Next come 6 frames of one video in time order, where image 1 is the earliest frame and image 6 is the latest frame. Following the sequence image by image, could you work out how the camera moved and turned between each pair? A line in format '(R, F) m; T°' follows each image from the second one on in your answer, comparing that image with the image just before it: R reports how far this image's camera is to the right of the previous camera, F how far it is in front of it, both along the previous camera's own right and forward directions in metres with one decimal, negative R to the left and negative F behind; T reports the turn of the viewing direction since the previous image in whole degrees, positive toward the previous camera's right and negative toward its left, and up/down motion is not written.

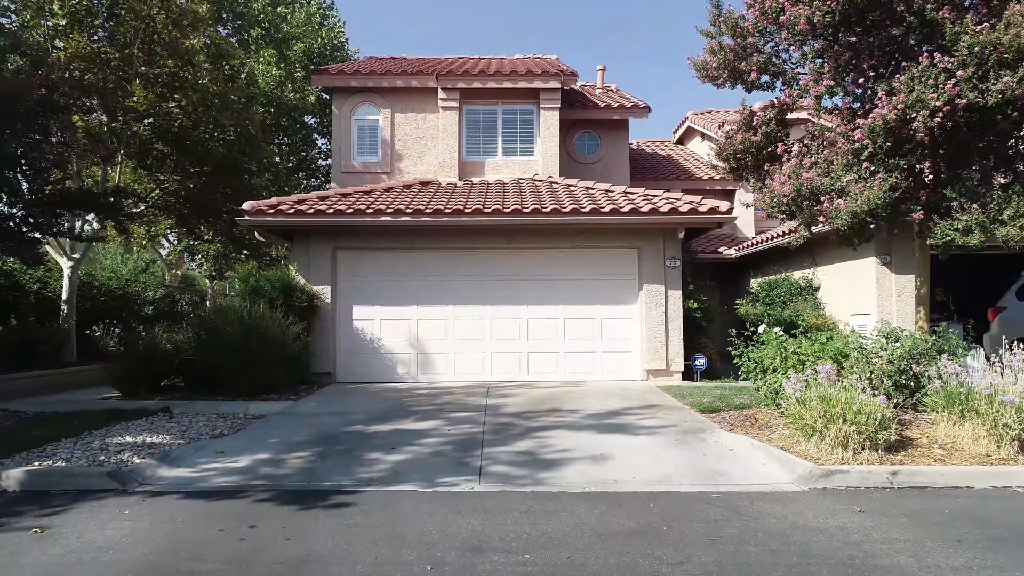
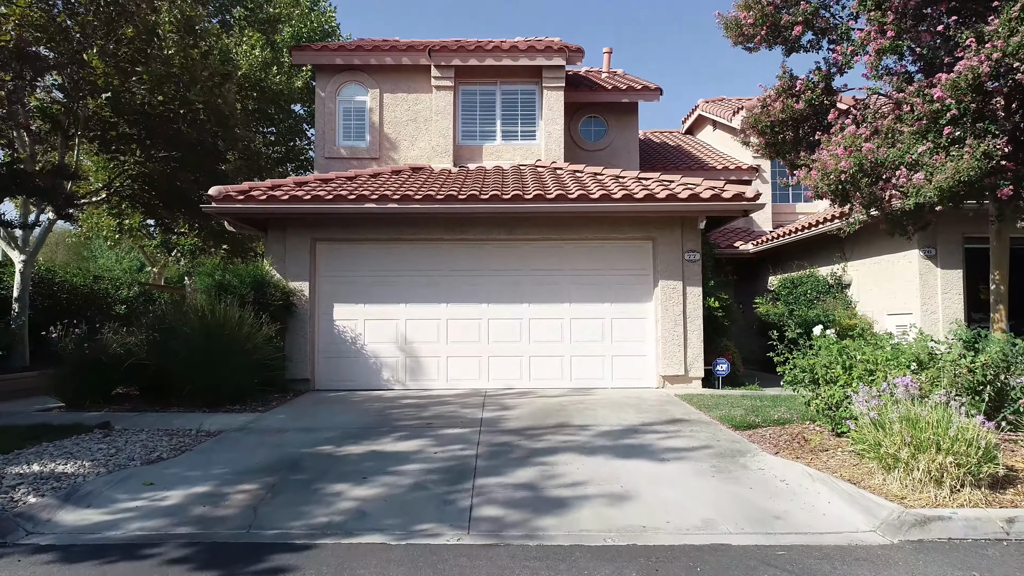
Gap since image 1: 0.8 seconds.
(0.0, +1.3) m; 0°
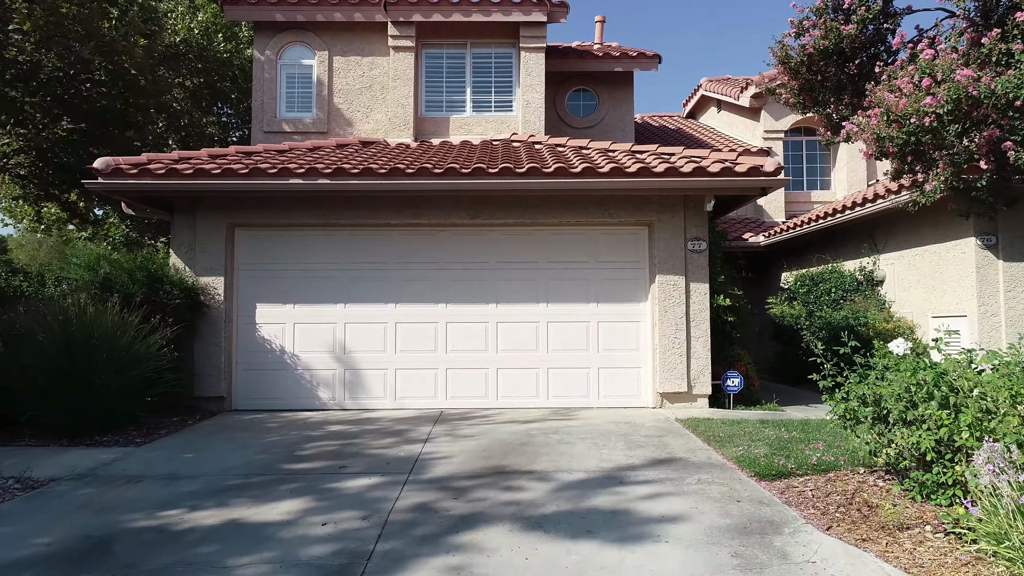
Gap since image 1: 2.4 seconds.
(+0.6, +2.1) m; 0°
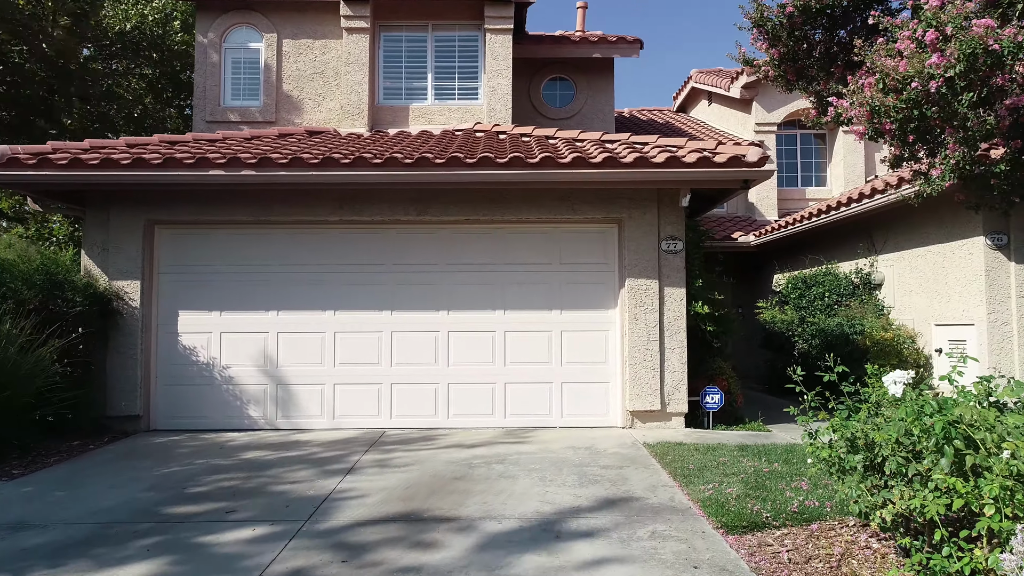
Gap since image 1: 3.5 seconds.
(+0.7, +1.0) m; 0°
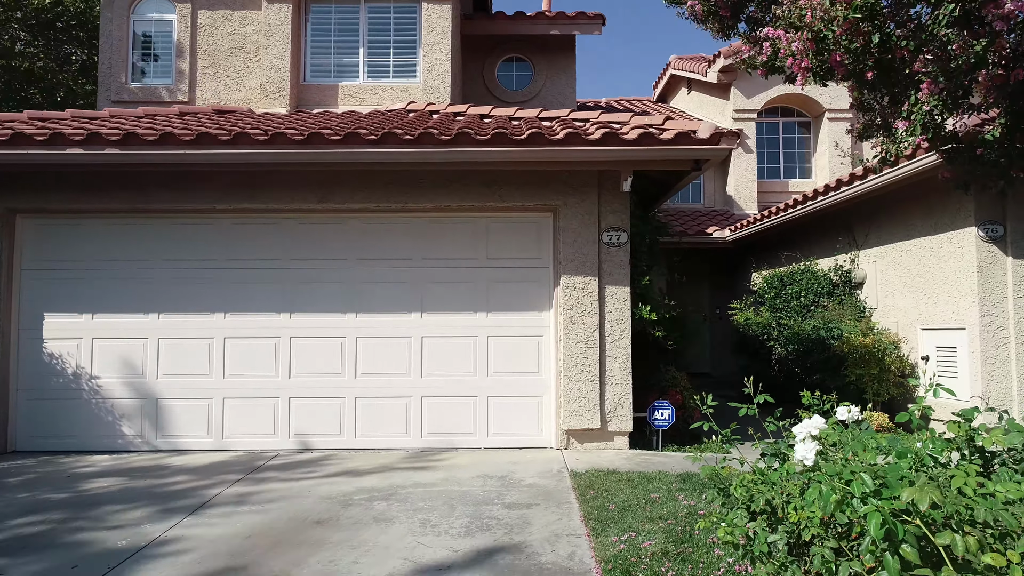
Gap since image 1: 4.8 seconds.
(+1.0, +1.1) m; 0°
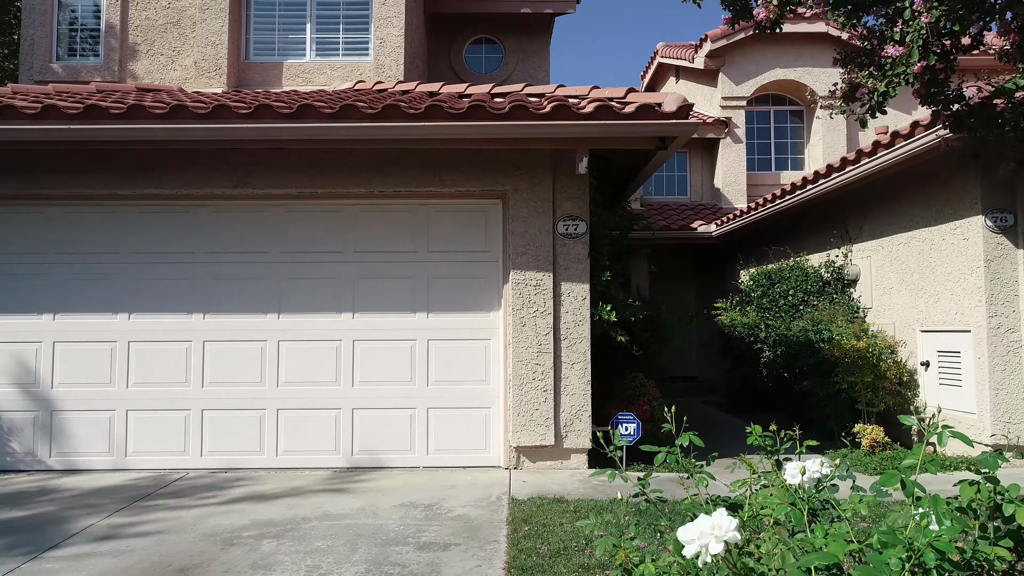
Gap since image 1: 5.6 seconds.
(+0.6, +0.8) m; 0°
